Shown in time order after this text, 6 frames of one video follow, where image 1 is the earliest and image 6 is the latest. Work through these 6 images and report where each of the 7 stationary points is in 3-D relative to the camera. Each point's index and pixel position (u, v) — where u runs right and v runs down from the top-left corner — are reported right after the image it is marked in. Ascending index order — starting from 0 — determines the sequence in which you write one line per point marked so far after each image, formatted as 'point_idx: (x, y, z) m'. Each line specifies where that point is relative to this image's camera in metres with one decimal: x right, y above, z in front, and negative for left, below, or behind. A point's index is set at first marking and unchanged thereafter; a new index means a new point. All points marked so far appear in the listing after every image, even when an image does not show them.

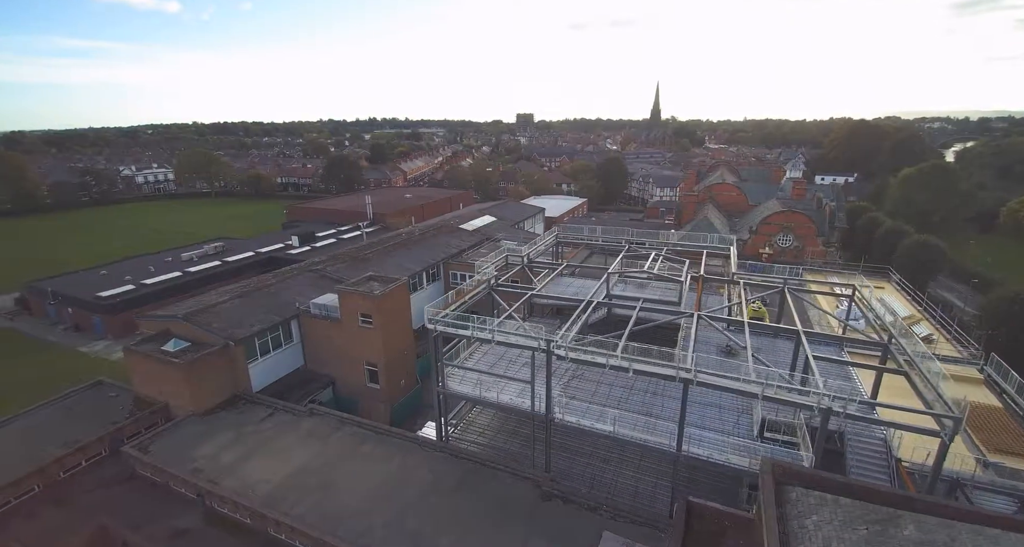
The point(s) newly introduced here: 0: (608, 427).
0: (+3.1, -4.8, +14.8) m
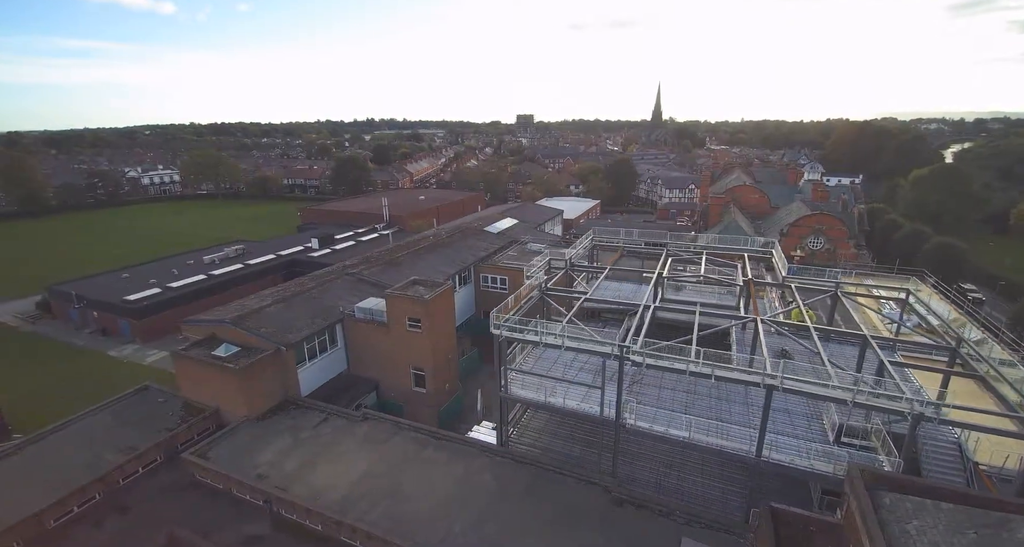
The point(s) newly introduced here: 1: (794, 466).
0: (+5.4, -5.0, +14.9) m
1: (+7.9, -5.4, +13.4) m
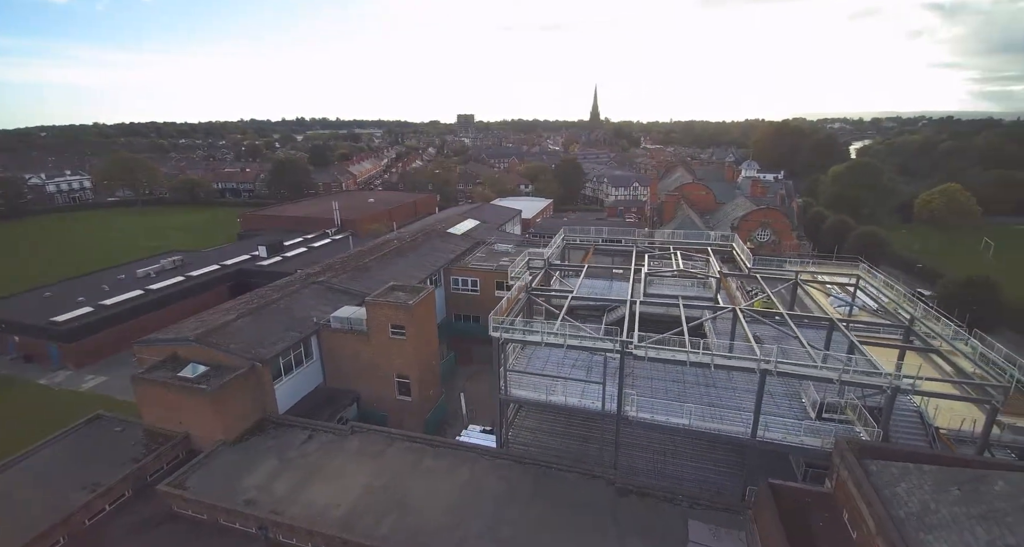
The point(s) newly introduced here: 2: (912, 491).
0: (+5.6, -4.8, +15.6) m
1: (+8.3, -5.1, +14.5) m
2: (+9.4, -5.1, +11.3) m
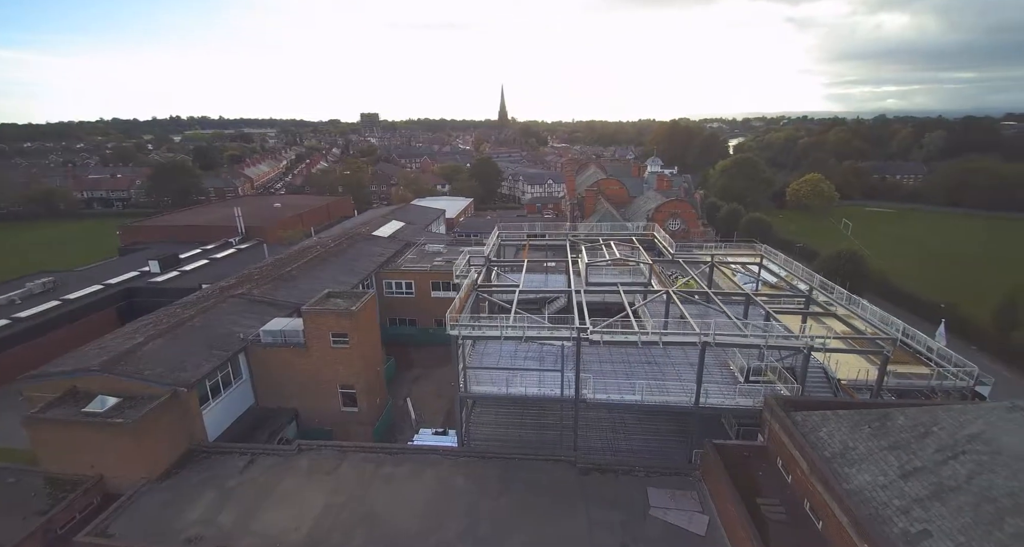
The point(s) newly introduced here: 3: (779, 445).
0: (+4.3, -4.4, +16.8) m
1: (+7.2, -4.5, +16.1) m
2: (+8.9, -4.4, +13.2) m
3: (+8.1, -5.2, +14.5) m
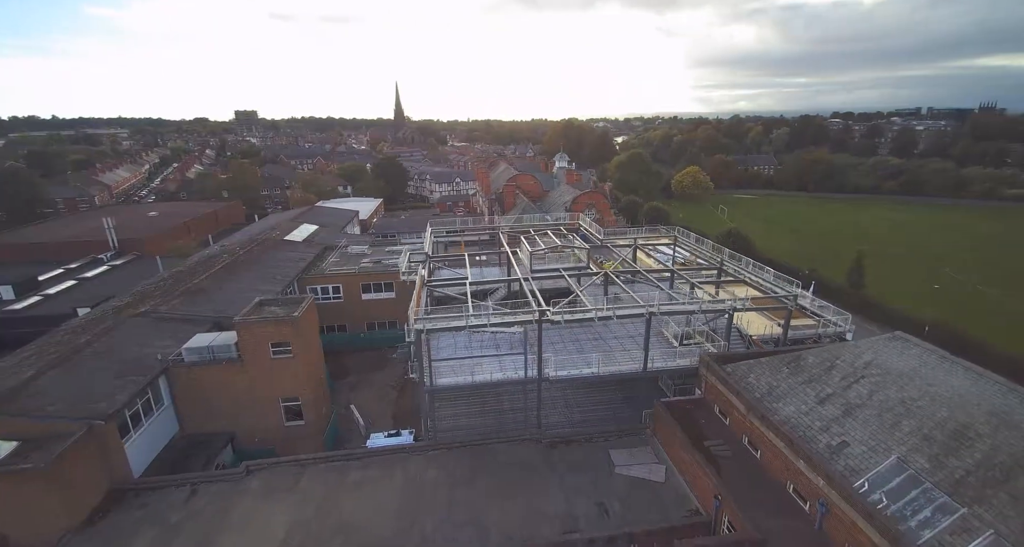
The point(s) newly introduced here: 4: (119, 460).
0: (+2.9, -3.7, +18.1) m
1: (+5.9, -3.6, +18.1) m
2: (+8.1, -3.4, +15.6) m
3: (+7.1, -4.3, +16.7) m
4: (-13.4, -6.3, +16.5) m
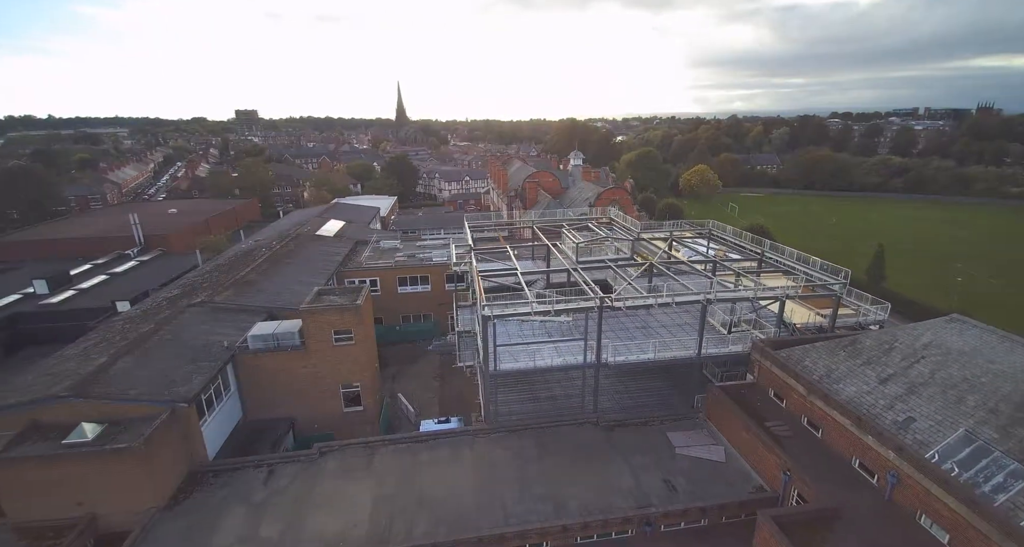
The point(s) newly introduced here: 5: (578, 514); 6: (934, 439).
0: (+5.2, -3.3, +18.8) m
1: (+8.1, -3.2, +18.8) m
2: (+10.4, -3.0, +16.3) m
3: (+9.4, -3.8, +17.4) m
4: (-11.2, -5.9, +17.1) m
5: (+1.9, -7.3, +14.5) m
6: (+10.9, -4.3, +12.4) m
